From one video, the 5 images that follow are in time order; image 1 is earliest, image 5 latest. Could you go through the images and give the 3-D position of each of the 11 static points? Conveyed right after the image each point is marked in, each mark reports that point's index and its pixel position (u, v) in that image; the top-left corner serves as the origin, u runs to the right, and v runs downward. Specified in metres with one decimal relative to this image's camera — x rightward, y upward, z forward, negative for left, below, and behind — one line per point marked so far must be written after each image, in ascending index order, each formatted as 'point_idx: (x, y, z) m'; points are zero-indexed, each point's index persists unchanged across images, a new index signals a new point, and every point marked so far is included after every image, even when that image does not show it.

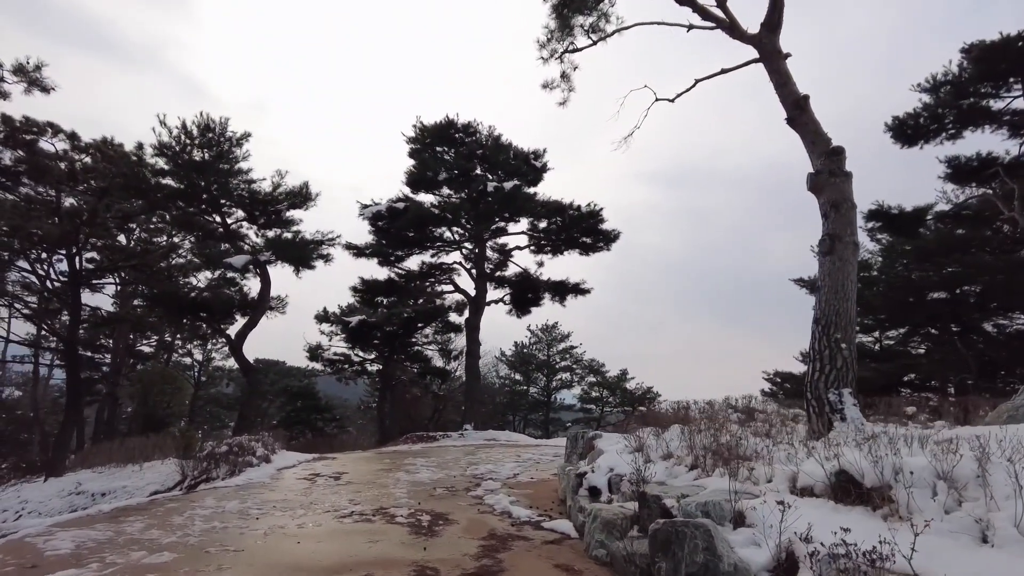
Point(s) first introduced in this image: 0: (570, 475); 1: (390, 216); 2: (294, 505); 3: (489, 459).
0: (+0.5, -1.7, +5.8) m
1: (-3.2, +2.0, +17.1) m
2: (-1.9, -1.9, +5.7) m
3: (-0.3, -2.6, +10.0) m
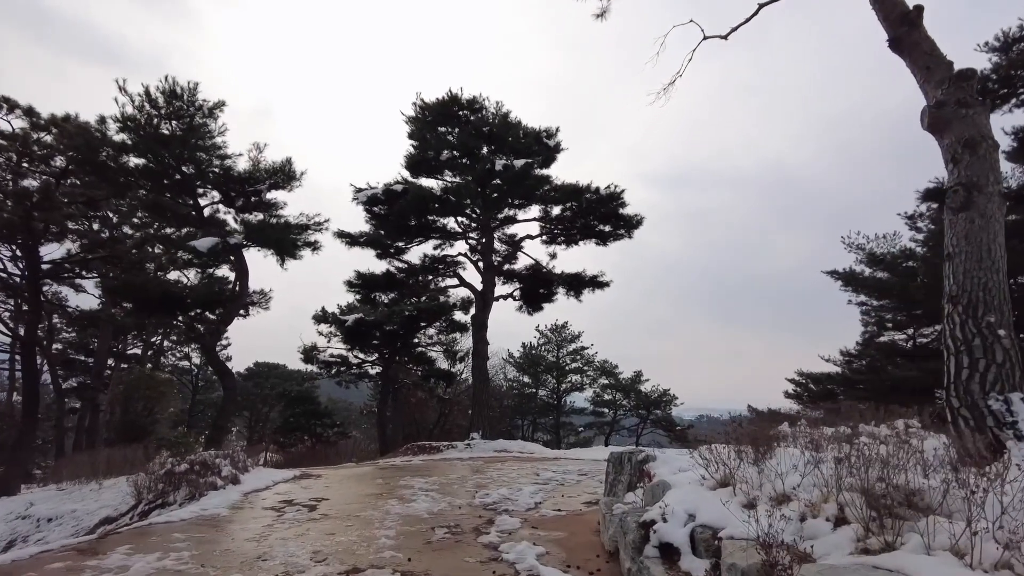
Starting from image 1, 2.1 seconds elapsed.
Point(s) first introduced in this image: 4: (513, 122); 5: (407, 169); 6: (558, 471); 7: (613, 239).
0: (+0.7, -1.5, +4.1) m
1: (-3.0, +2.1, +15.4) m
2: (-1.8, -1.7, +4.0) m
3: (-0.1, -2.5, +8.3) m
4: (0.0, +4.0, +15.5) m
5: (-2.5, +2.9, +15.5) m
6: (+0.6, -2.5, +8.9) m
7: (+2.5, +1.2, +16.0) m
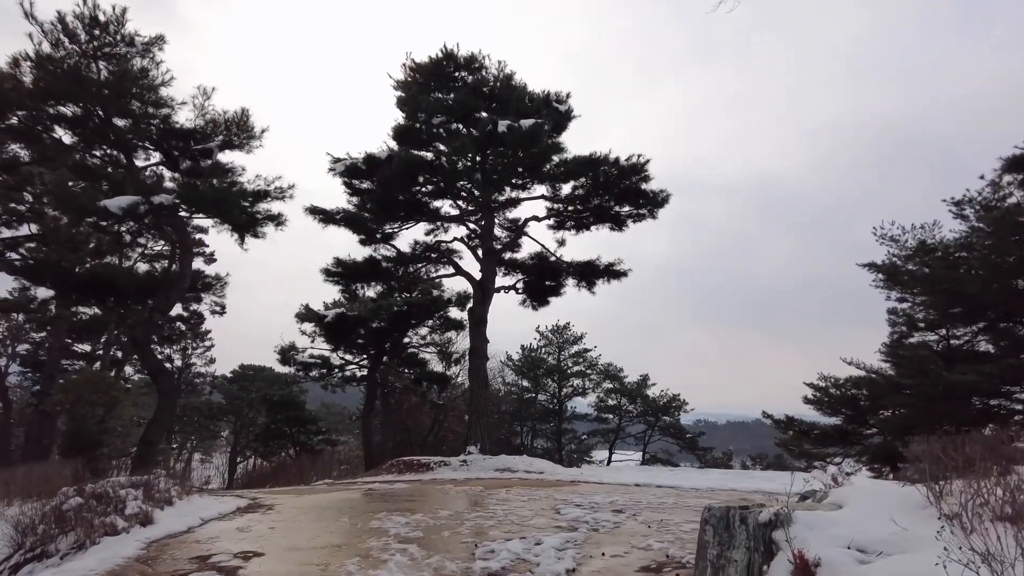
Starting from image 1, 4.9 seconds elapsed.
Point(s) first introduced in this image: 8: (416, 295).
0: (+0.8, -1.2, +1.9) m
1: (-2.9, +2.4, +13.3) m
2: (-1.6, -1.4, +1.8) m
3: (+0.1, -2.2, +6.1) m
4: (+0.1, +4.2, +13.4) m
5: (-2.4, +3.1, +13.3) m
6: (+0.8, -2.2, +6.7) m
7: (+2.6, +1.4, +13.9) m
8: (-2.7, -0.2, +18.5) m
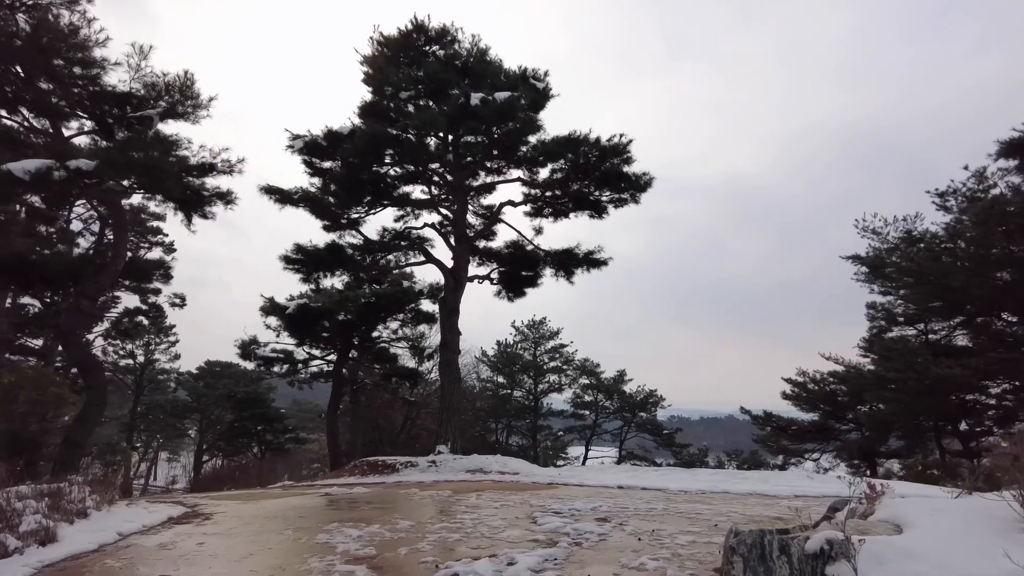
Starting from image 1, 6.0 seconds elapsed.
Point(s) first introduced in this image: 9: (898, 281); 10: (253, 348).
0: (+0.8, -1.0, +1.2) m
1: (-3.4, +2.6, +12.3) m
2: (-1.7, -1.2, +1.0) m
3: (-0.2, -2.0, +5.3) m
4: (-0.4, +4.4, +12.6) m
5: (-2.9, +3.3, +12.4) m
6: (+0.5, -2.1, +5.9) m
7: (+2.1, +1.7, +13.2) m
8: (-3.4, 0.0, +17.6) m
9: (+11.2, +0.2, +18.8) m
10: (-7.8, -1.8, +19.6) m
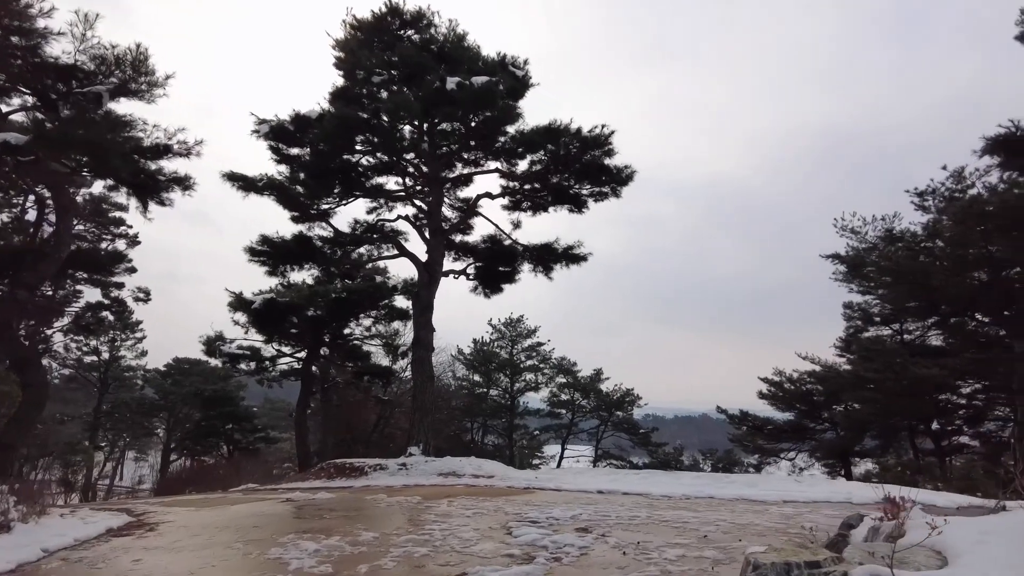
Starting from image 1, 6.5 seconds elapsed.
0: (+0.7, -0.9, +0.7) m
1: (-3.8, +2.7, +11.7) m
2: (-1.7, -1.2, +0.5) m
3: (-0.4, -1.9, +4.9) m
4: (-0.8, +4.5, +12.1) m
5: (-3.3, +3.5, +11.9) m
6: (+0.3, -2.0, +5.5) m
7: (+1.7, +1.7, +12.8) m
8: (-4.1, +0.2, +17.0) m
9: (+10.6, +0.2, +18.7) m
10: (-8.5, -1.6, +18.9) m
